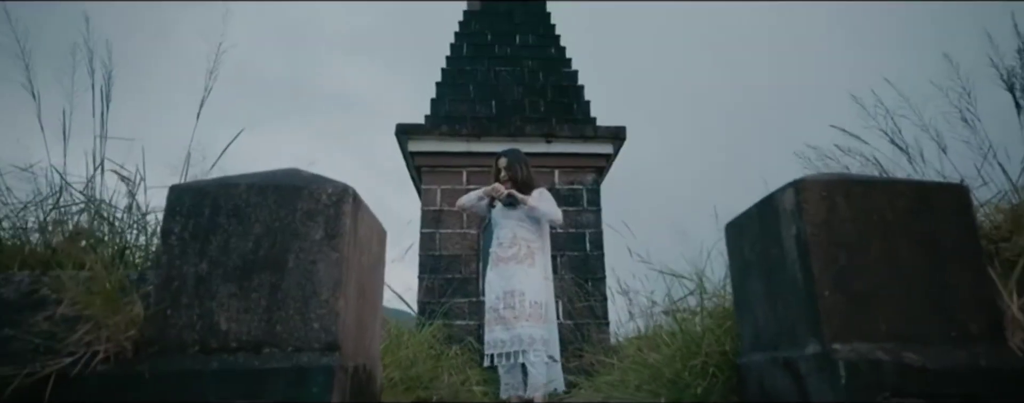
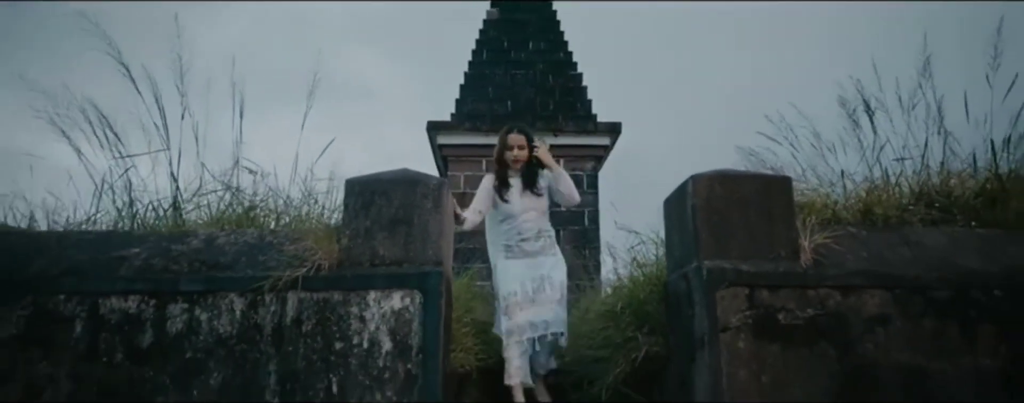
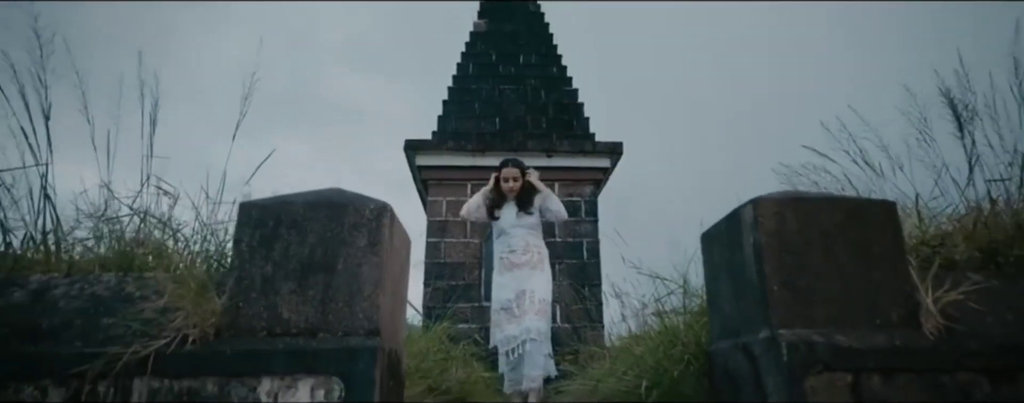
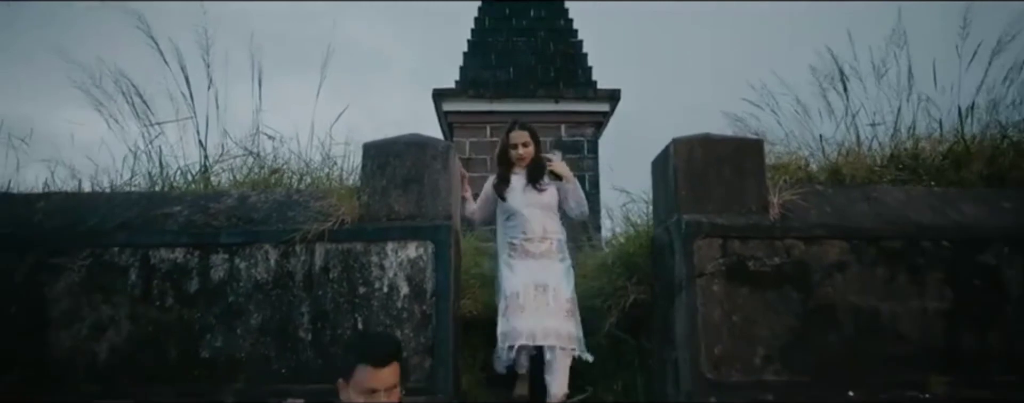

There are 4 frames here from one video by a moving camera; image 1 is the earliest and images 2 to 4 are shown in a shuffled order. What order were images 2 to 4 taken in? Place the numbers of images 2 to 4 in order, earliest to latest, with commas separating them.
3, 2, 4
